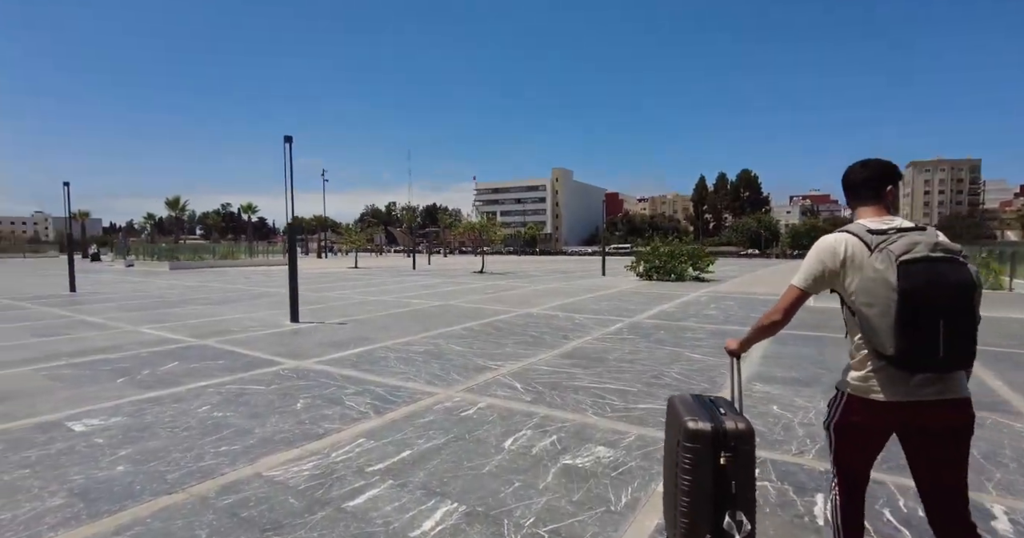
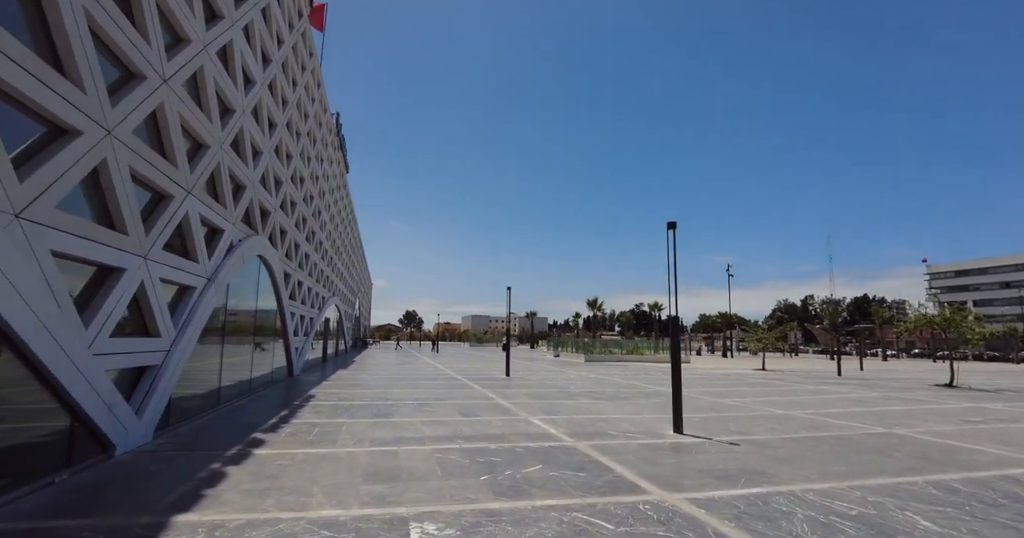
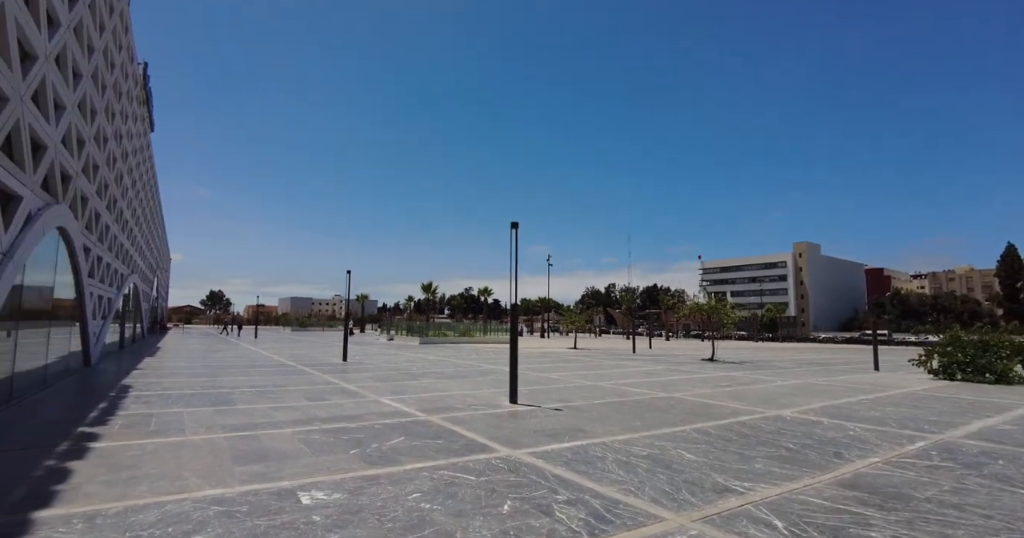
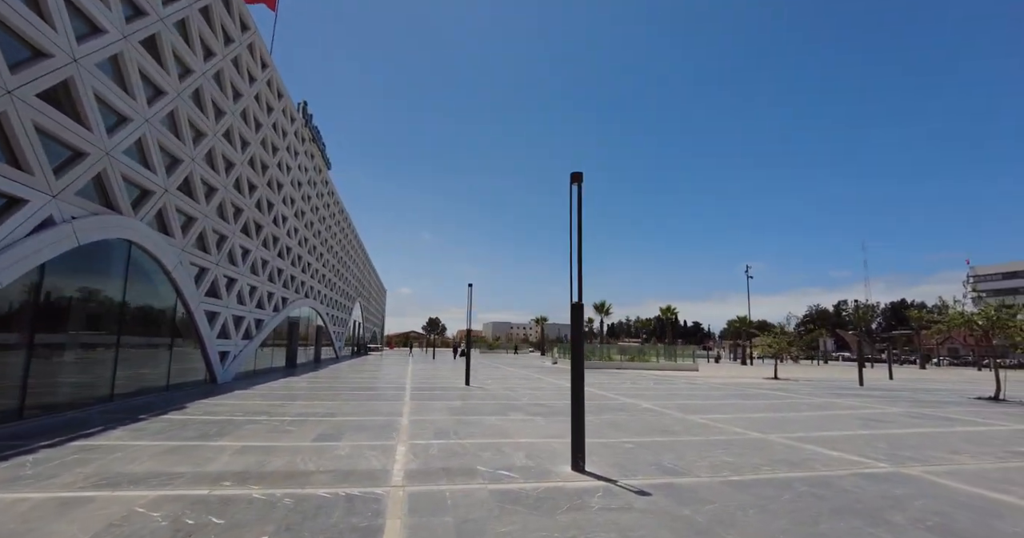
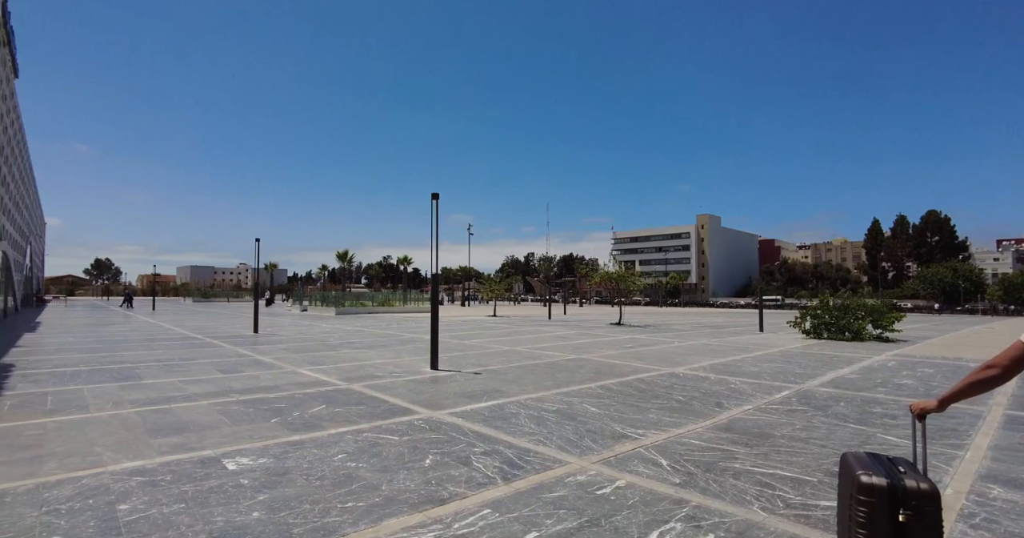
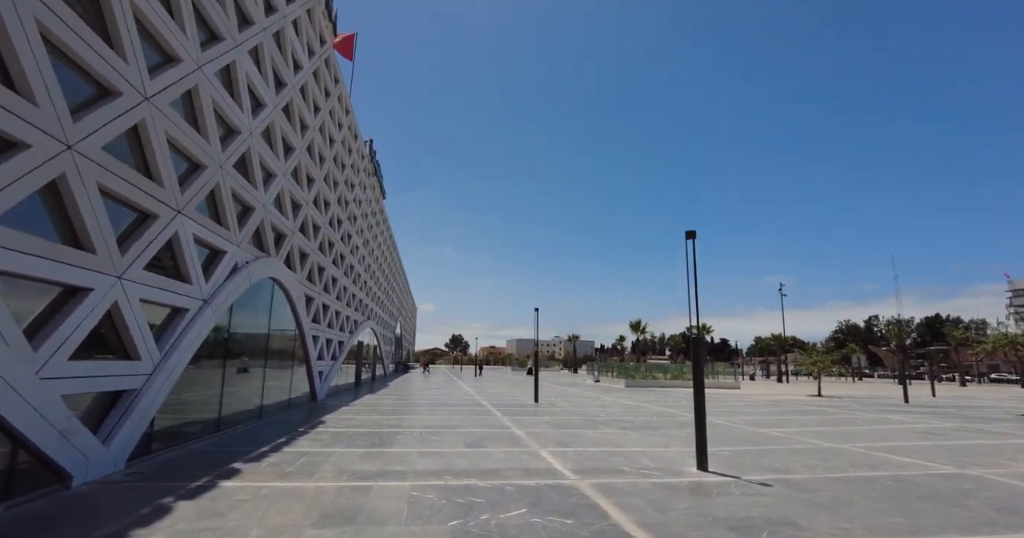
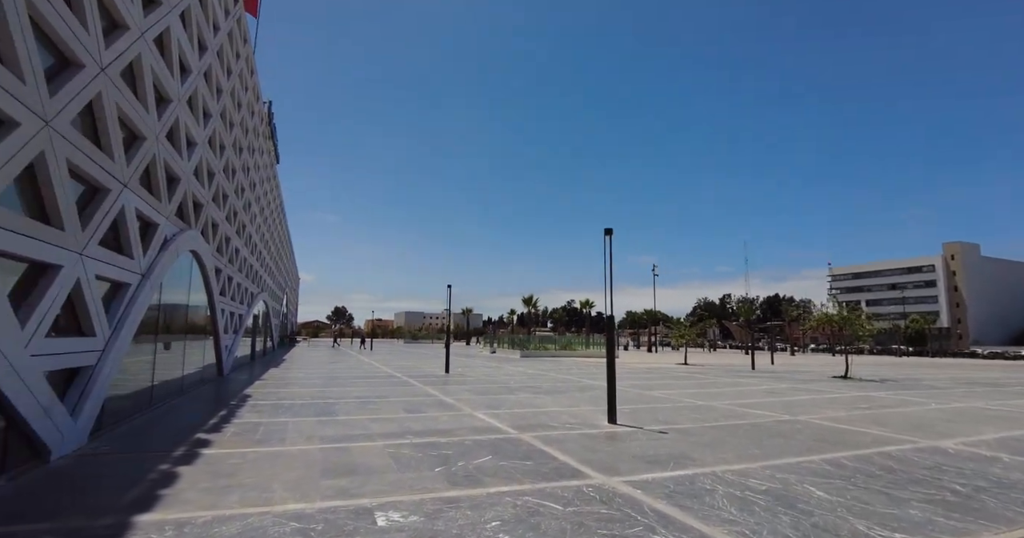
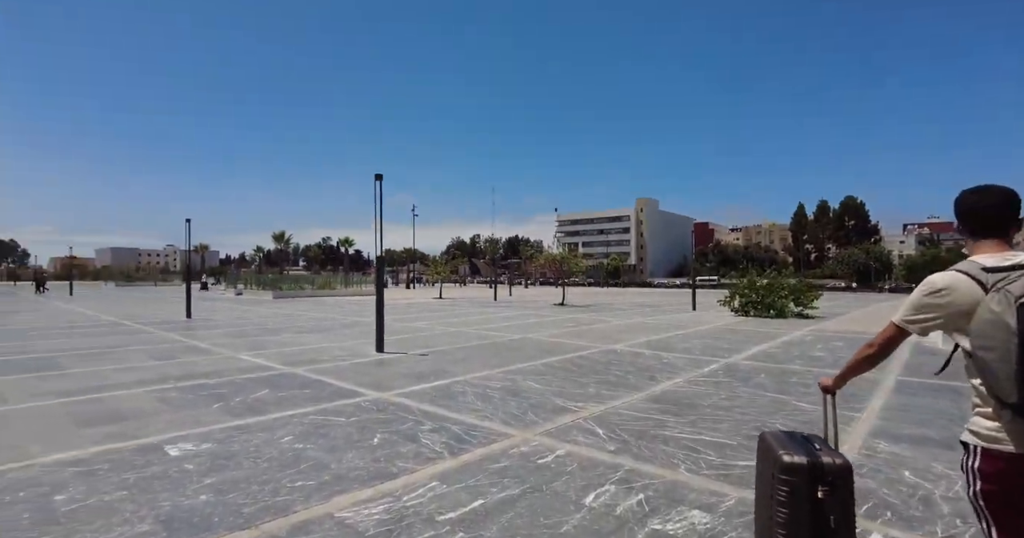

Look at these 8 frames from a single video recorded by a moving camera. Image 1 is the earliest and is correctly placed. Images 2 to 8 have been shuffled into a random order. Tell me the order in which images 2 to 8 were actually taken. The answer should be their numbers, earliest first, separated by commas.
8, 5, 3, 7, 2, 6, 4
